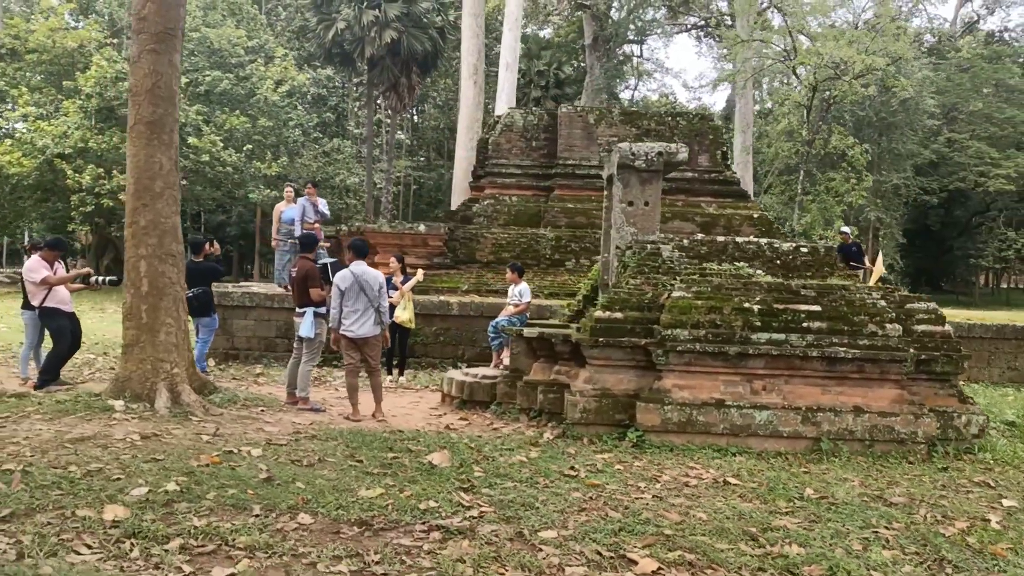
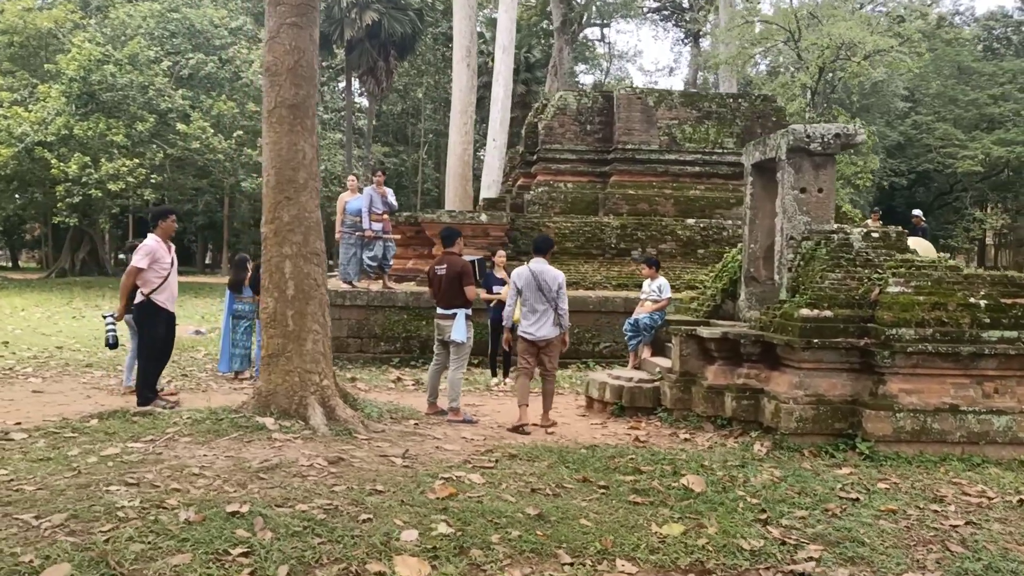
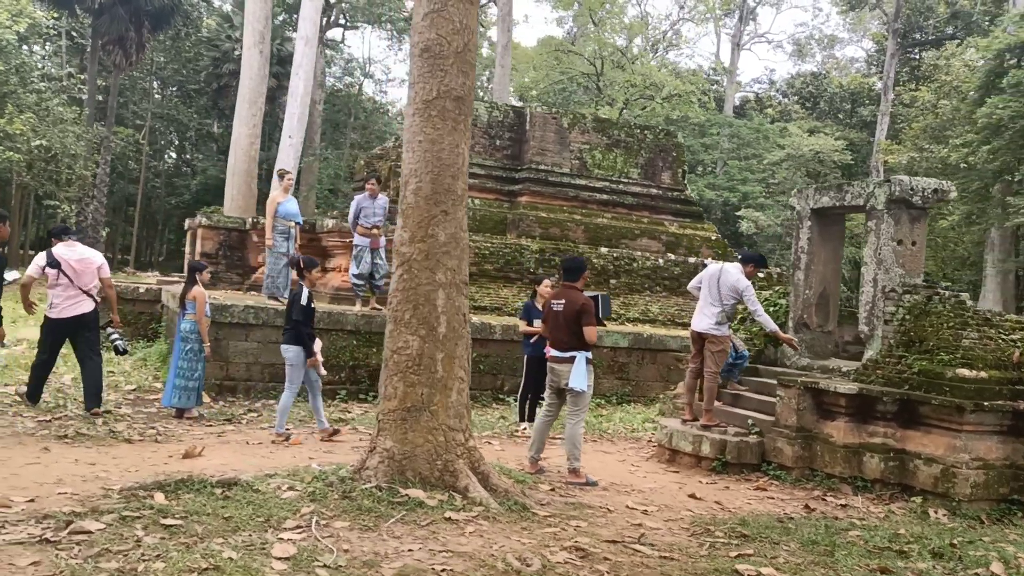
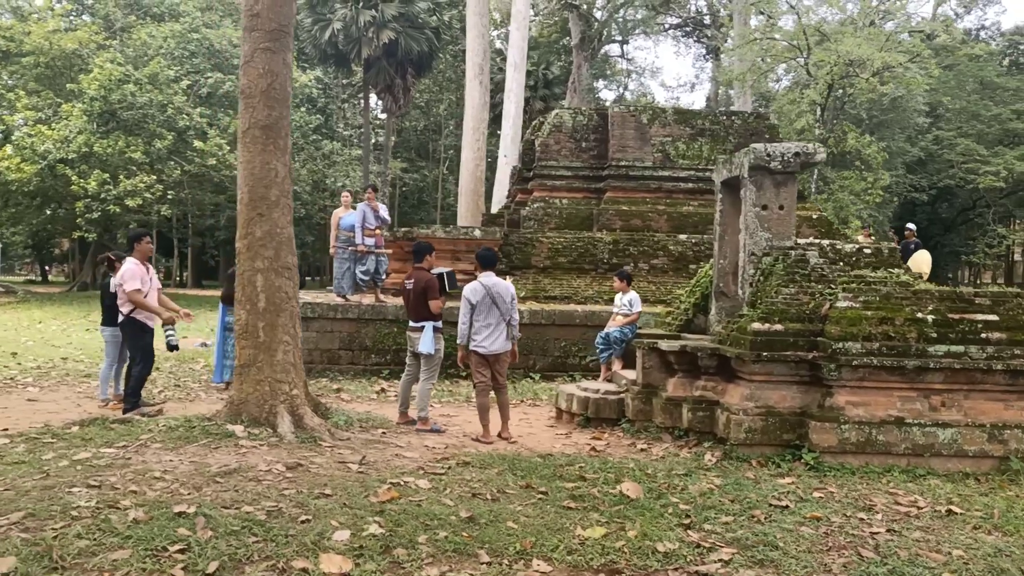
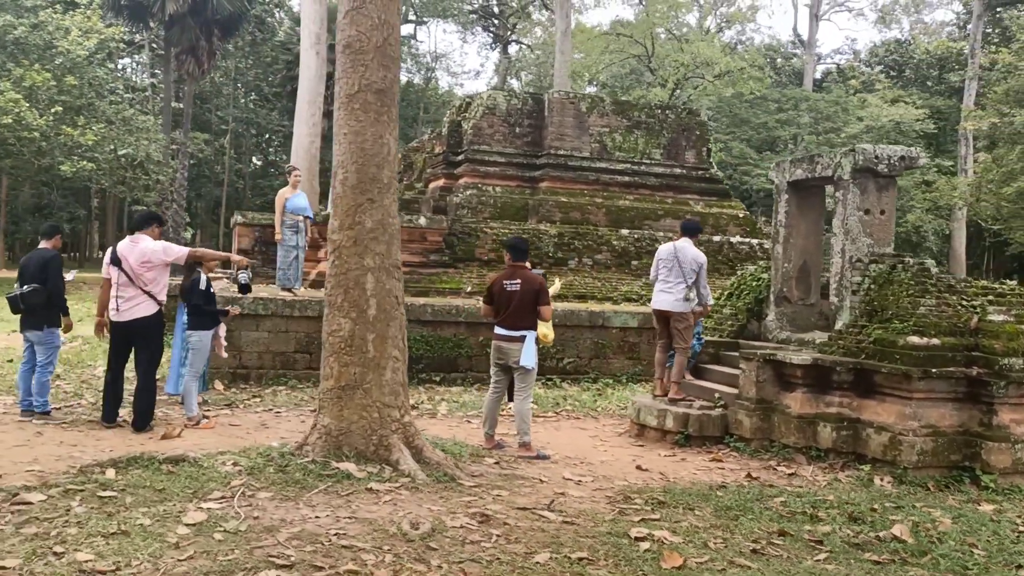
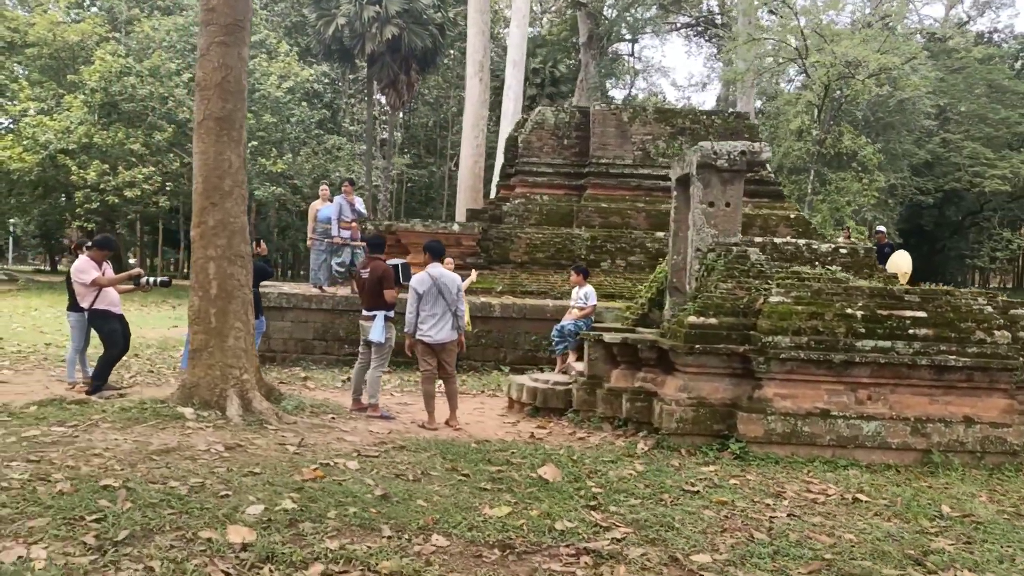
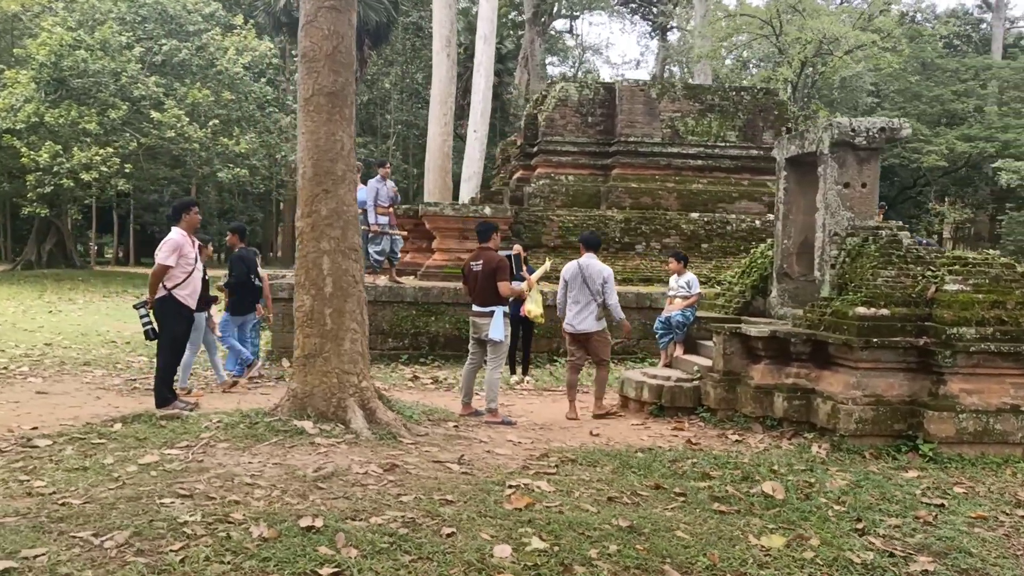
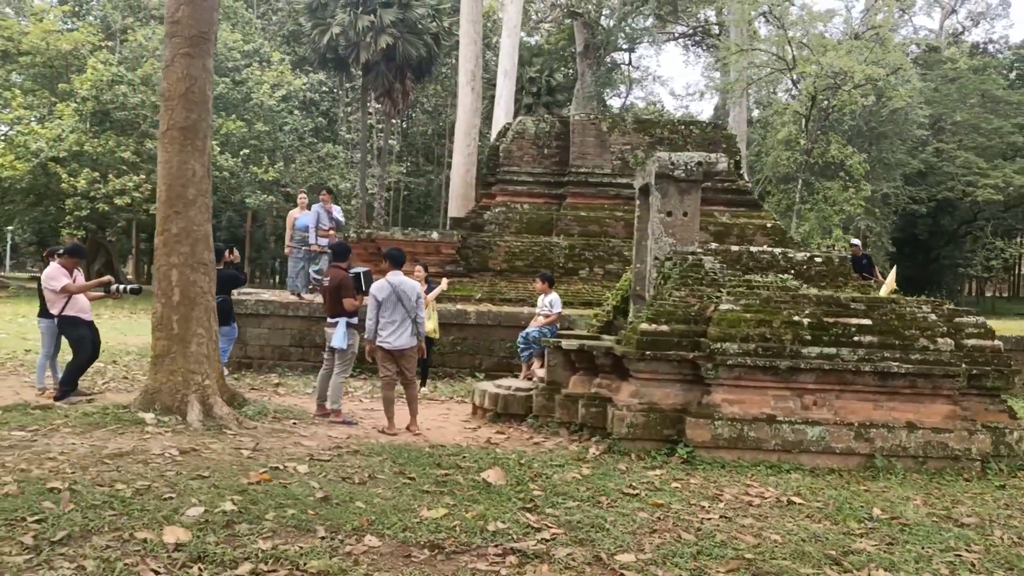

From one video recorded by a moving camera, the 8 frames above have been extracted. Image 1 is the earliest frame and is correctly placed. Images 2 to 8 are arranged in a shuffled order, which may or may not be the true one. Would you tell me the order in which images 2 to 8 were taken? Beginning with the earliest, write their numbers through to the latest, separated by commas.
8, 6, 4, 2, 7, 5, 3
